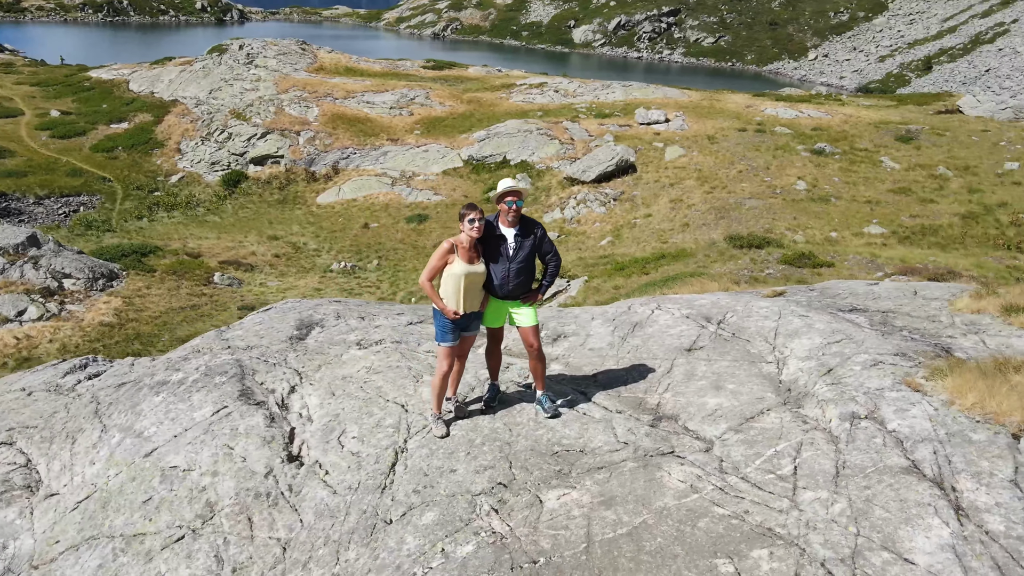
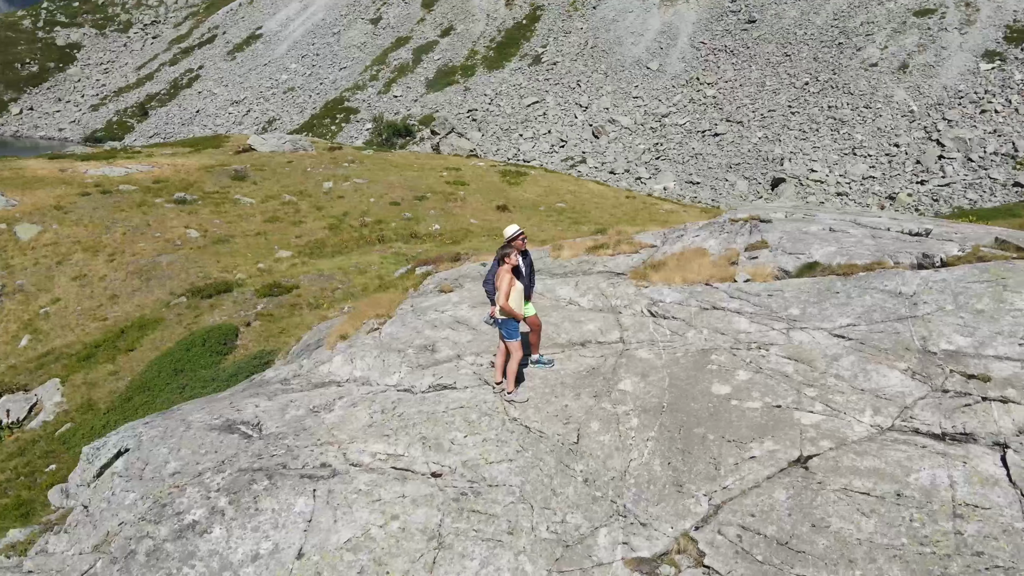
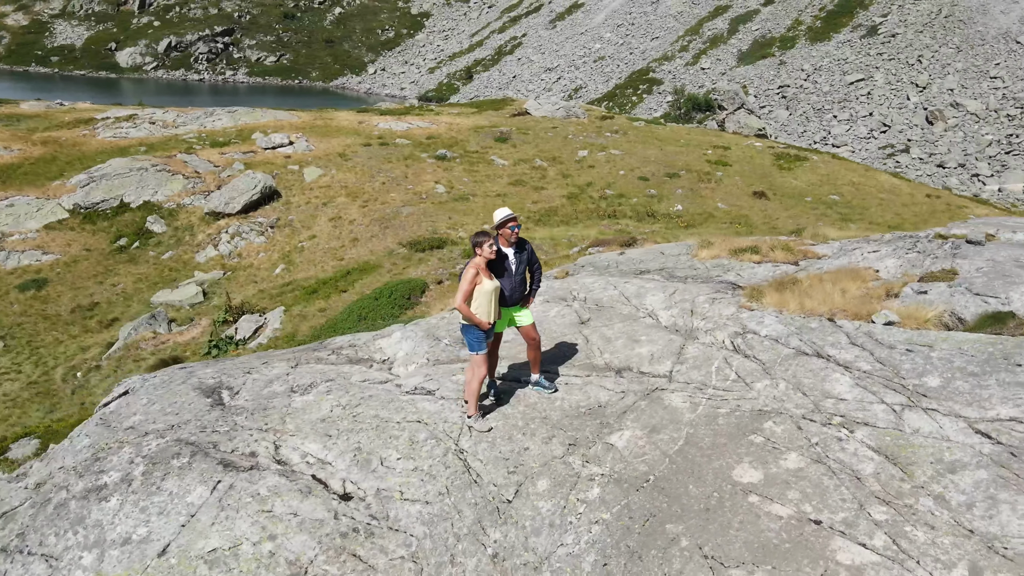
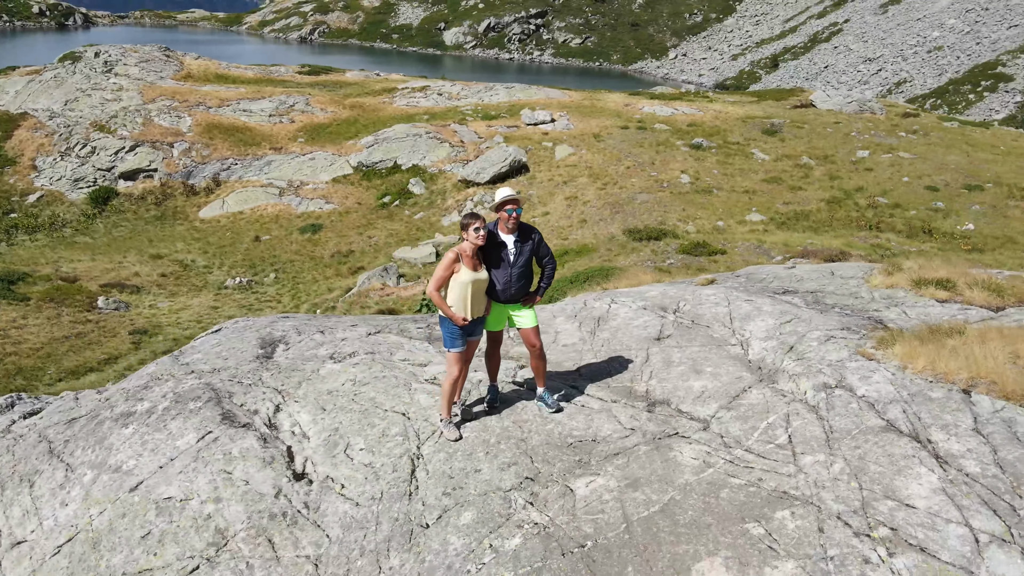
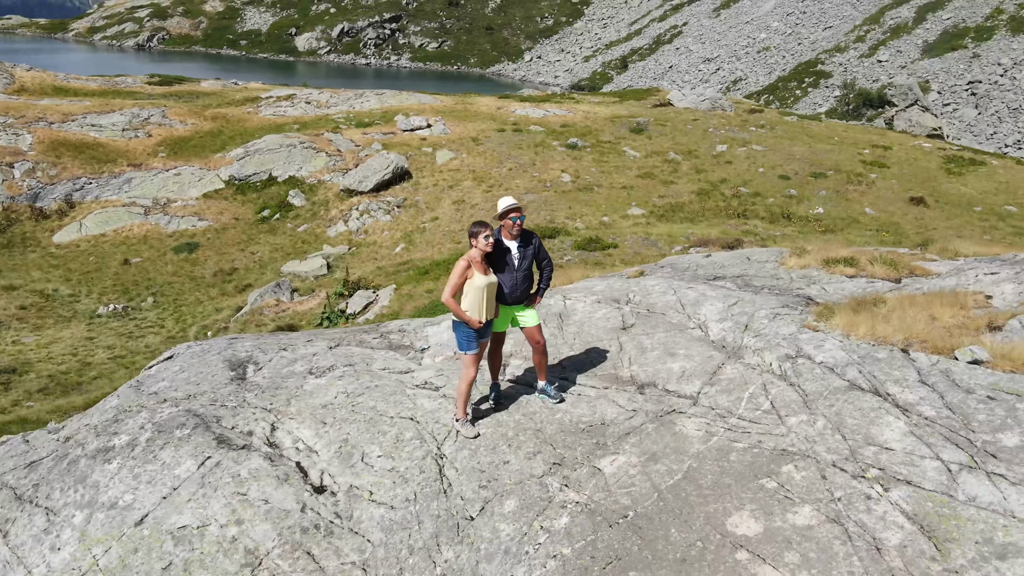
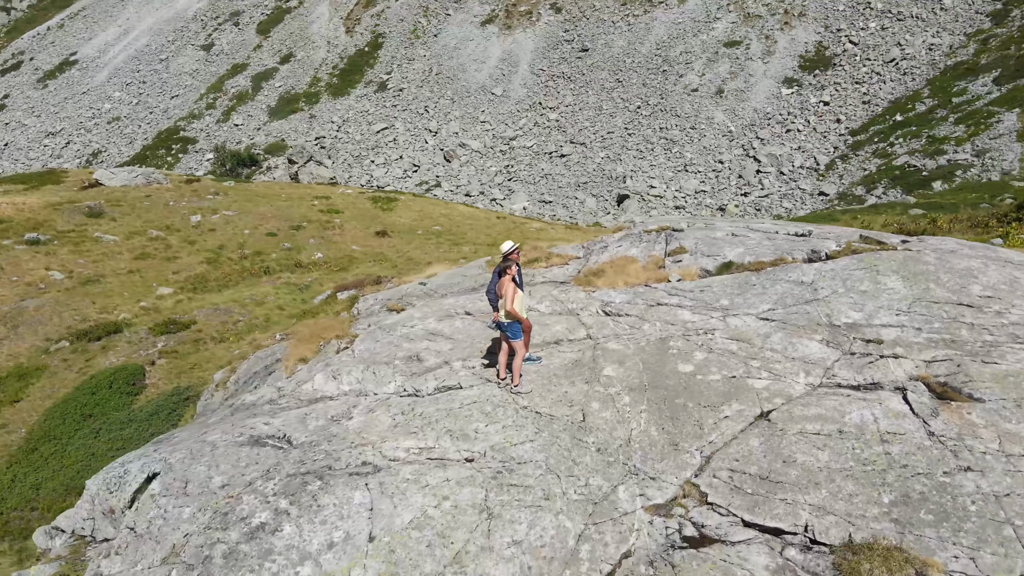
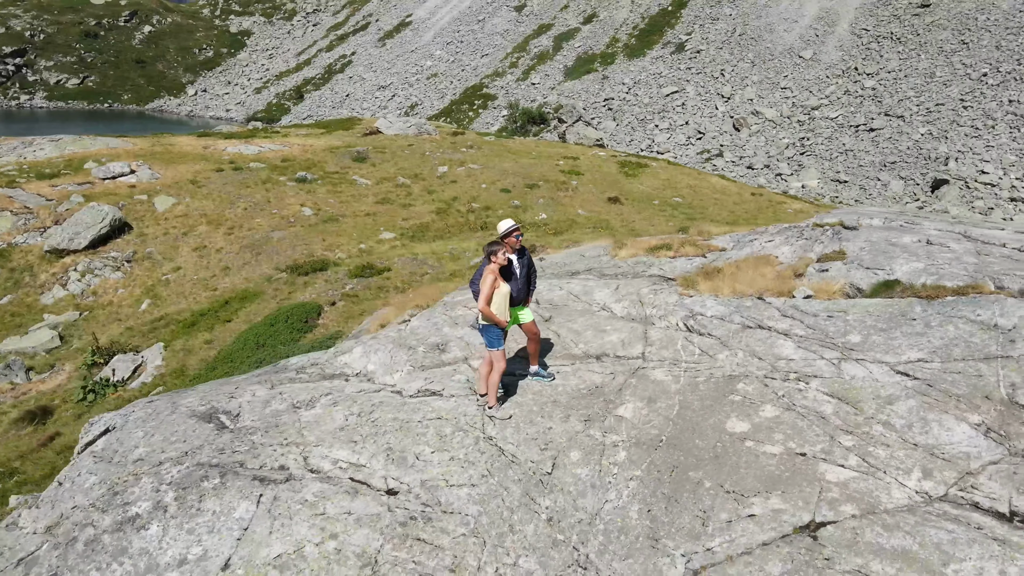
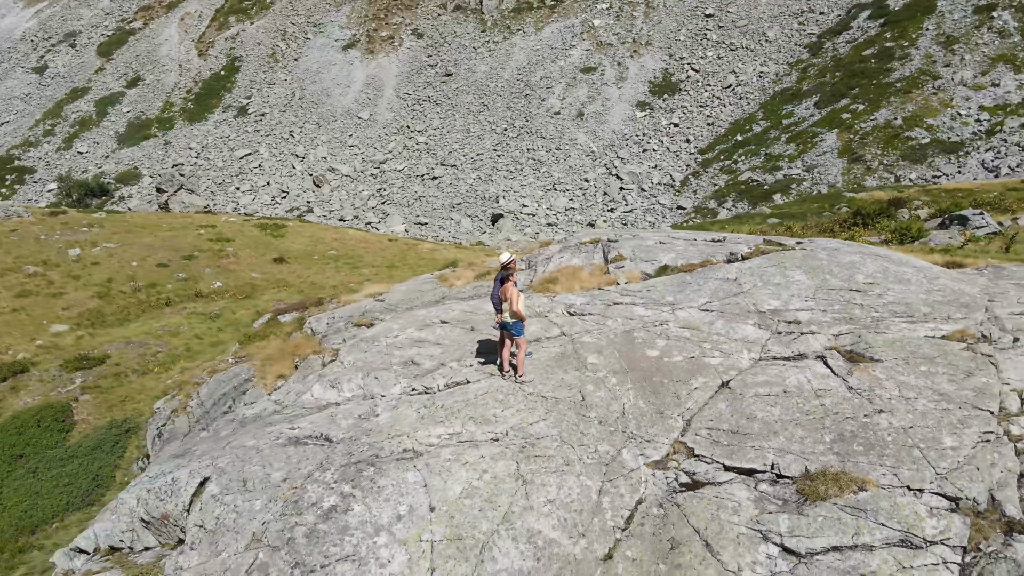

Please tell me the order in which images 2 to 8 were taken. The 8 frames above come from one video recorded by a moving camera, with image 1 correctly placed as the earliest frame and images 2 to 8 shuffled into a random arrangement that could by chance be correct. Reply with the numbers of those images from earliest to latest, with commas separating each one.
4, 5, 3, 7, 2, 6, 8
